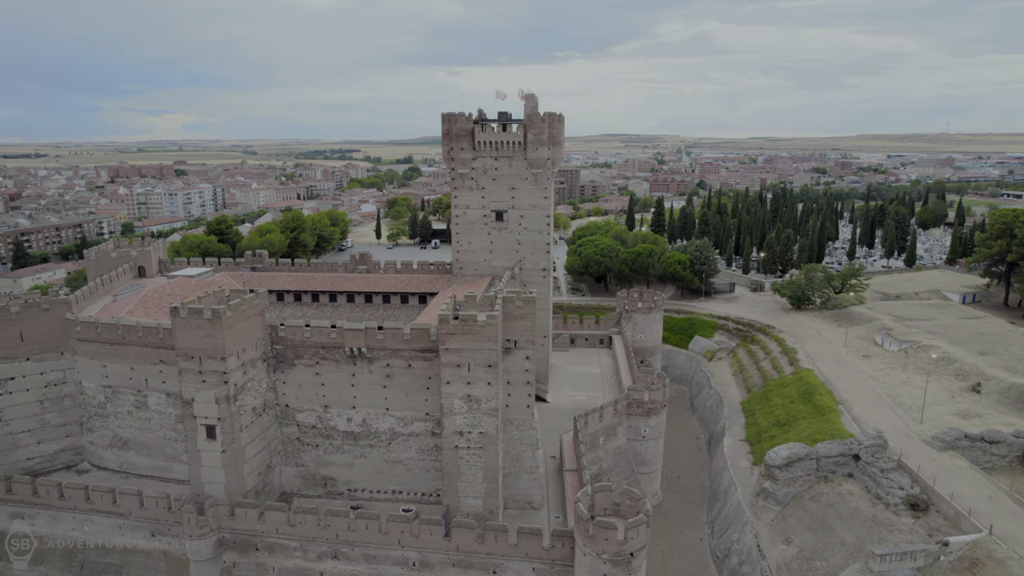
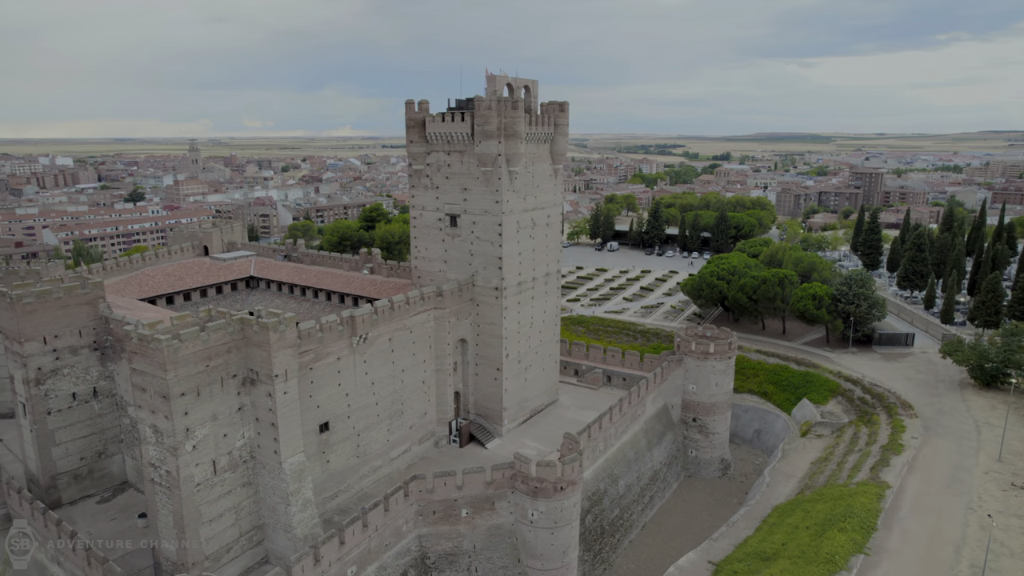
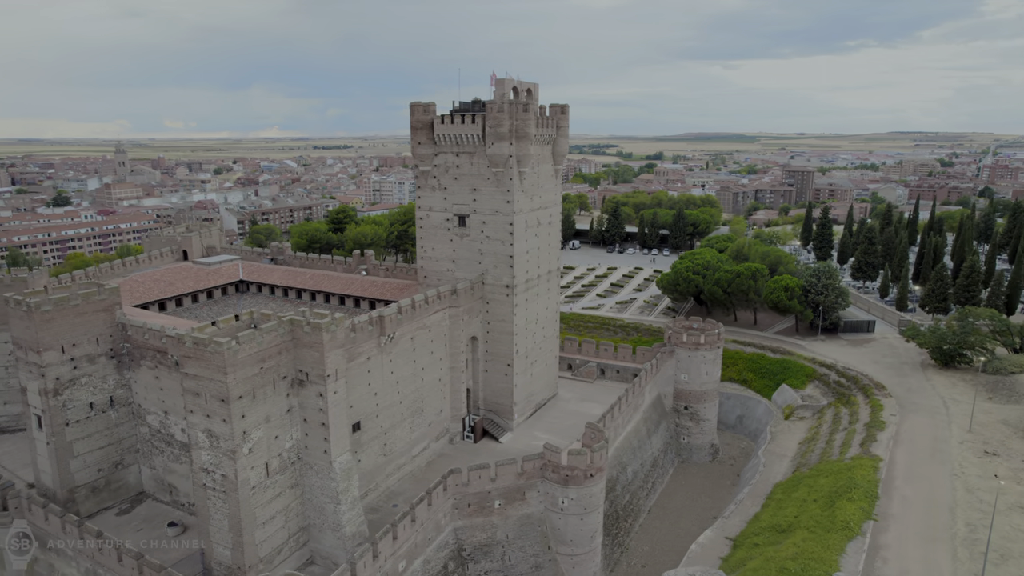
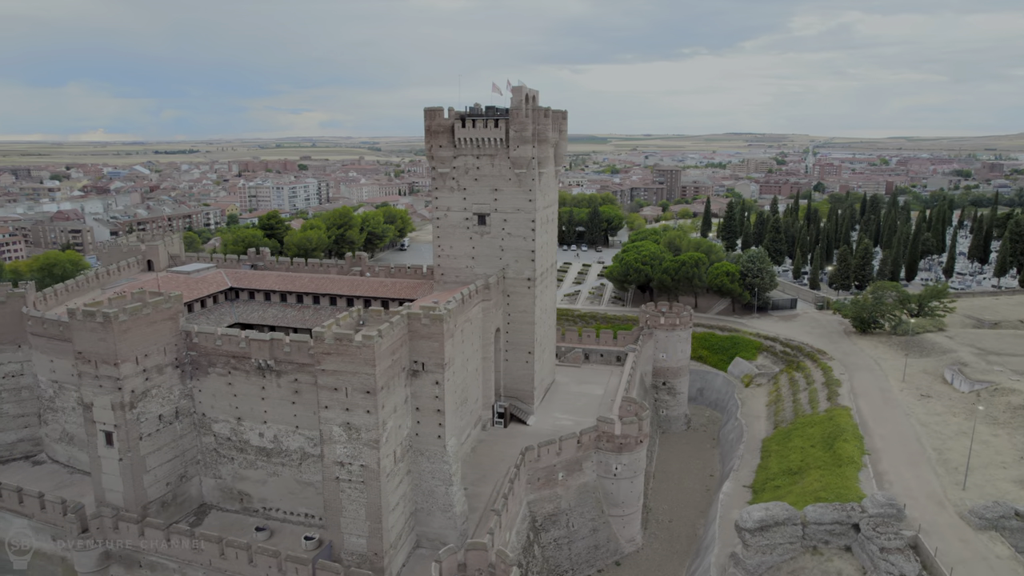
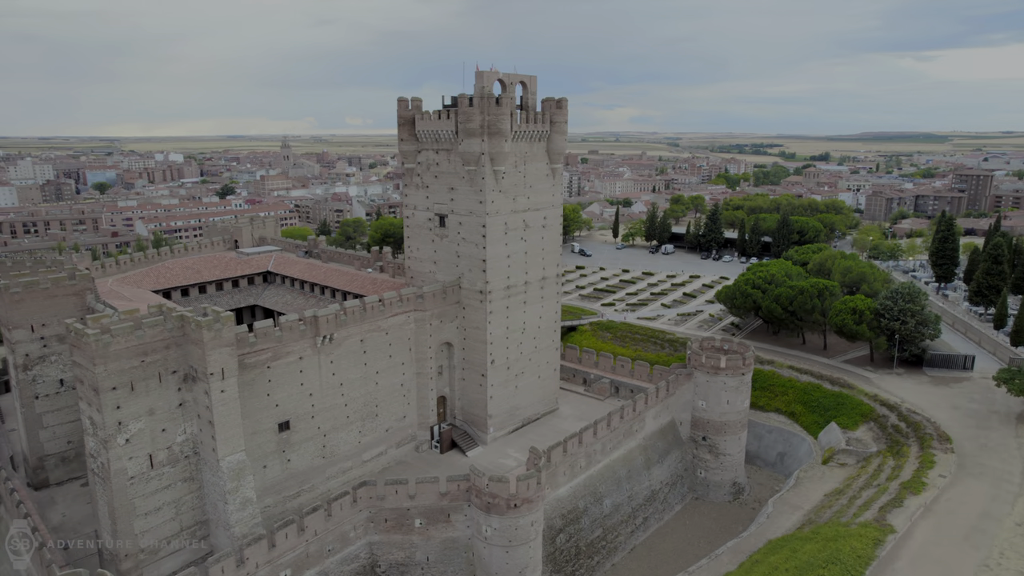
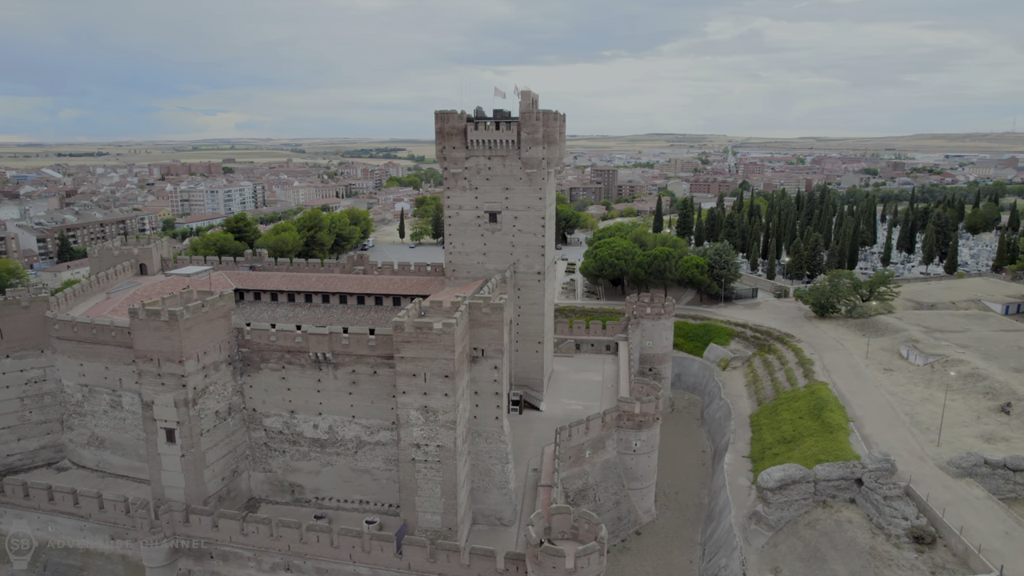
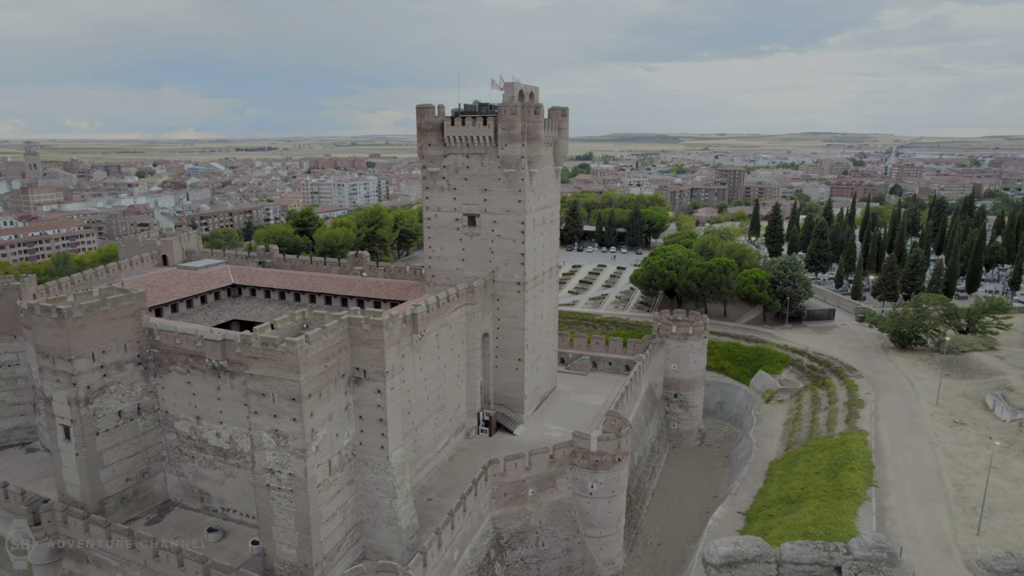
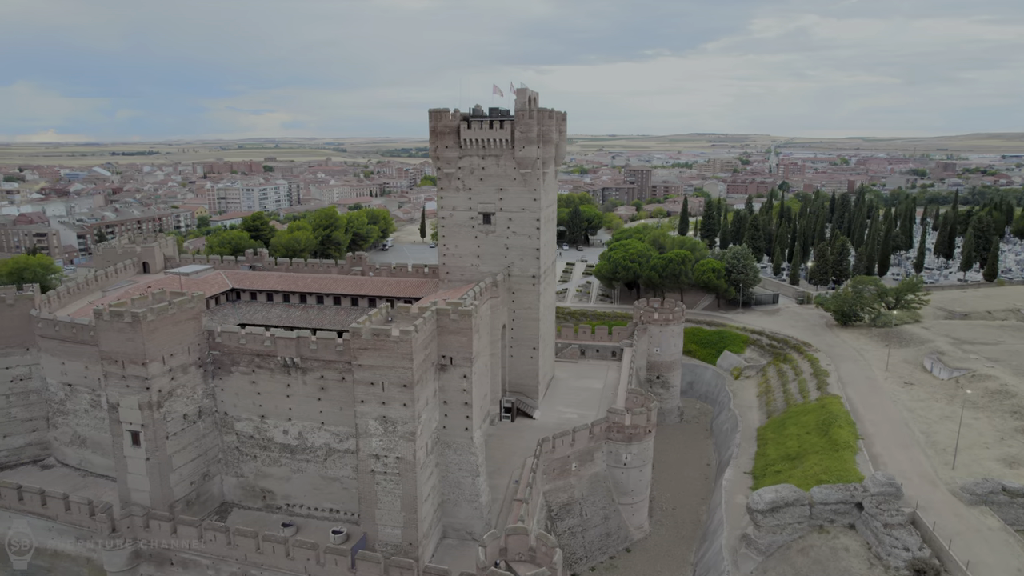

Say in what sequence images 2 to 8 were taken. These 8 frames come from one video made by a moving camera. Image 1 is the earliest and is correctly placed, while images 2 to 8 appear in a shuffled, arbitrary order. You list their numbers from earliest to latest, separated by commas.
6, 8, 4, 7, 3, 2, 5
